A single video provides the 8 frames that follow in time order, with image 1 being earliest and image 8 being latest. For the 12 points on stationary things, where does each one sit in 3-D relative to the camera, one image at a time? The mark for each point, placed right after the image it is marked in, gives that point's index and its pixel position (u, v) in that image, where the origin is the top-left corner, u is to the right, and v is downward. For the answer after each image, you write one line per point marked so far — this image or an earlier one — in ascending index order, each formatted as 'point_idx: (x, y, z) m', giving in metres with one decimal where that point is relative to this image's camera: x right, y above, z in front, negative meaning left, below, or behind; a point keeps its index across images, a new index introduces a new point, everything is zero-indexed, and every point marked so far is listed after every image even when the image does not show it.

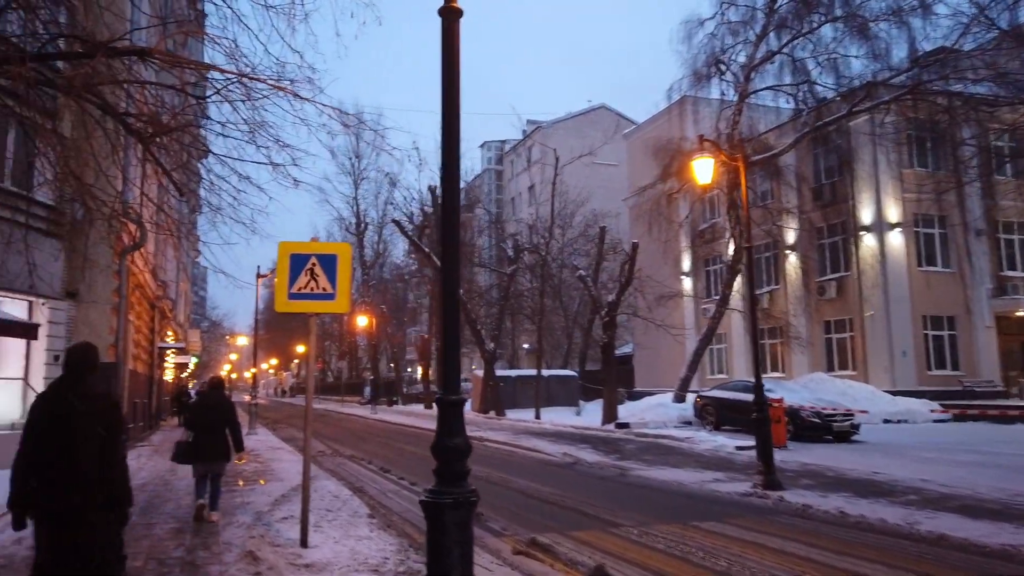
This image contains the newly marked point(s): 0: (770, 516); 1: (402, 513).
0: (+3.1, -2.7, +9.2) m
1: (-1.3, -2.8, +9.5) m
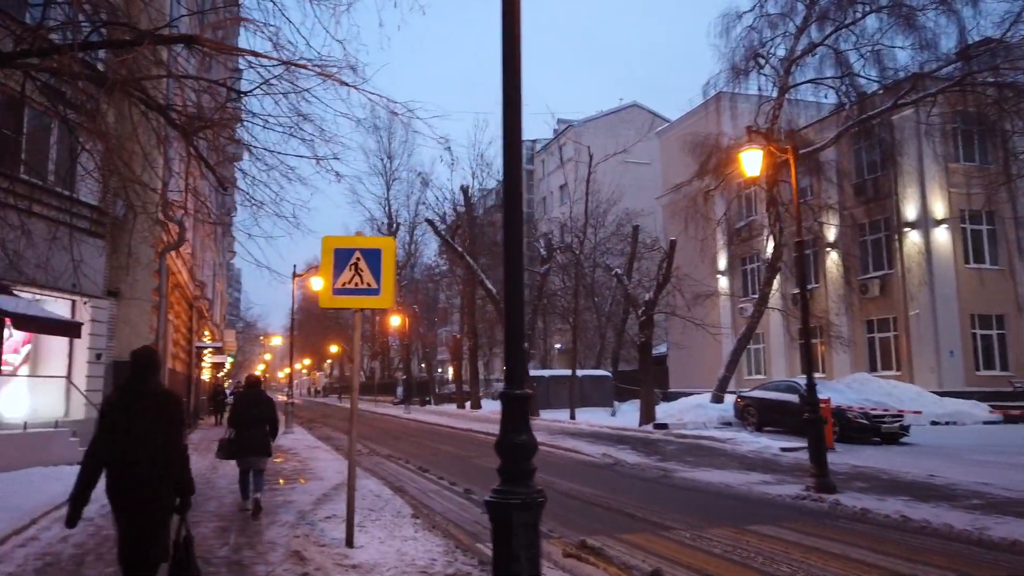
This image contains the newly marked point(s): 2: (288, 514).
0: (+3.6, -2.7, +8.9) m
1: (-0.8, -2.7, +9.3) m
2: (-2.5, -2.6, +8.7) m
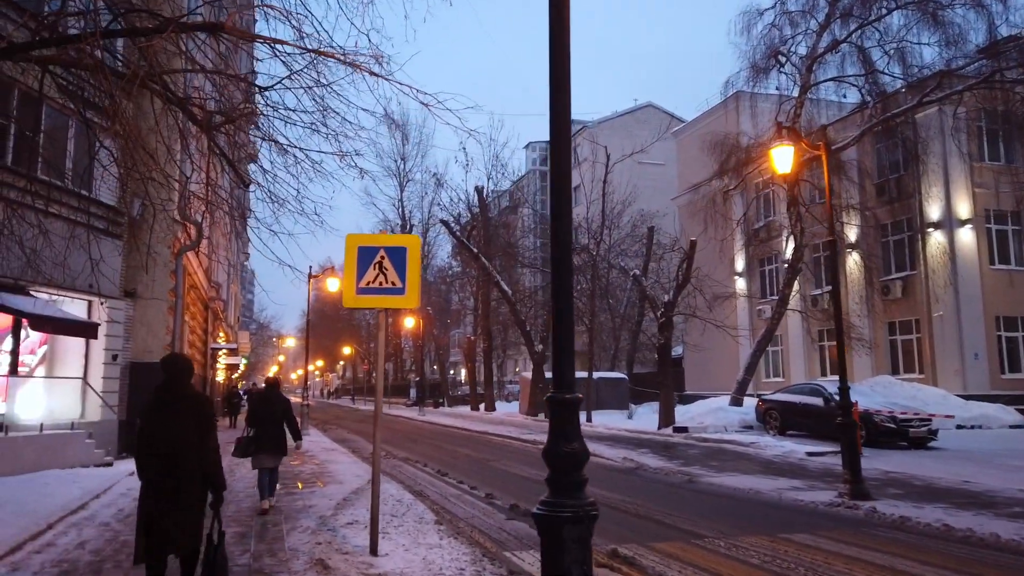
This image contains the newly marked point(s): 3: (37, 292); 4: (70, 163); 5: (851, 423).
0: (+3.9, -2.7, +8.5) m
1: (-0.5, -2.7, +9.1) m
2: (-2.2, -2.6, +8.5) m
3: (-8.6, -0.1, +14.0) m
4: (-6.9, +2.0, +12.2) m
5: (+4.7, -1.9, +10.6) m
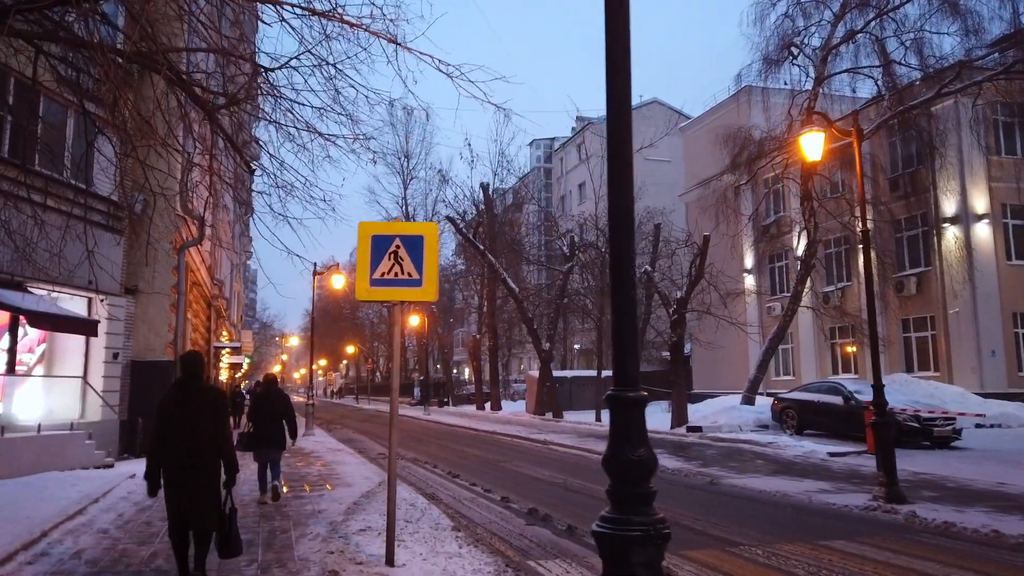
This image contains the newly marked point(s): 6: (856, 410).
0: (+4.1, -2.6, +8.1) m
1: (-0.3, -2.6, +8.6) m
2: (-2.0, -2.5, +8.1) m
3: (-8.4, 0.0, +13.5) m
4: (-6.7, +2.0, +11.7) m
5: (+4.9, -1.8, +10.1) m
6: (+7.8, -2.8, +17.5) m
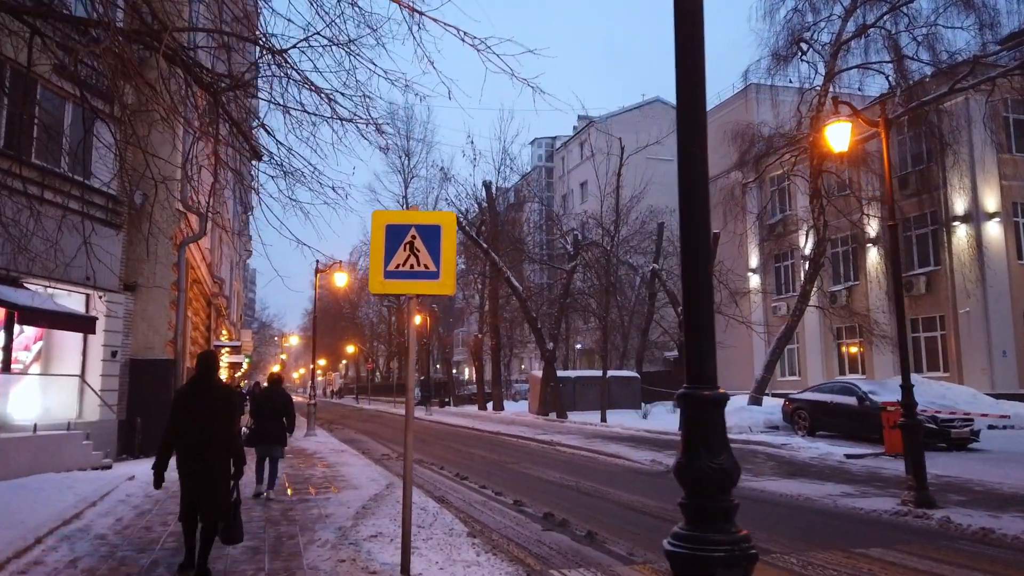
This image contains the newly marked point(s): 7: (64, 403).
0: (+4.3, -2.5, +7.7) m
1: (-0.1, -2.6, +8.2) m
2: (-1.8, -2.4, +7.7) m
3: (-8.2, +0.1, +13.1) m
4: (-6.5, +2.1, +11.3) m
5: (+5.1, -1.7, +9.7) m
6: (+7.9, -2.7, +17.1) m
7: (-8.2, -2.1, +14.2) m
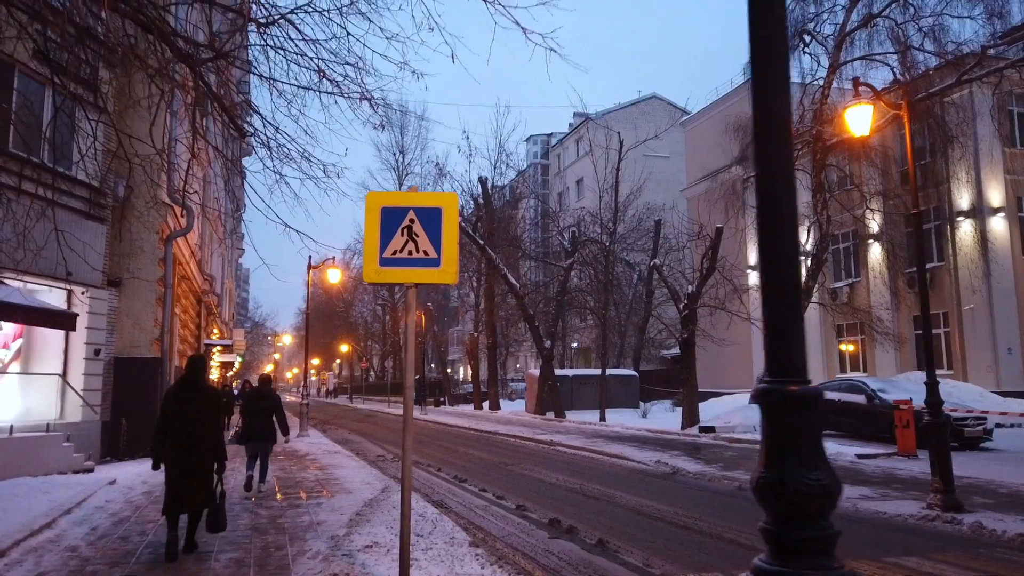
0: (+4.4, -2.4, +7.2) m
1: (0.0, -2.5, +7.7) m
2: (-1.8, -2.3, +7.1) m
3: (-8.2, +0.2, +12.5) m
4: (-6.5, +2.2, +10.7) m
5: (+5.1, -1.6, +9.2) m
6: (+7.9, -2.6, +16.6) m
7: (-8.2, -2.0, +13.6) m
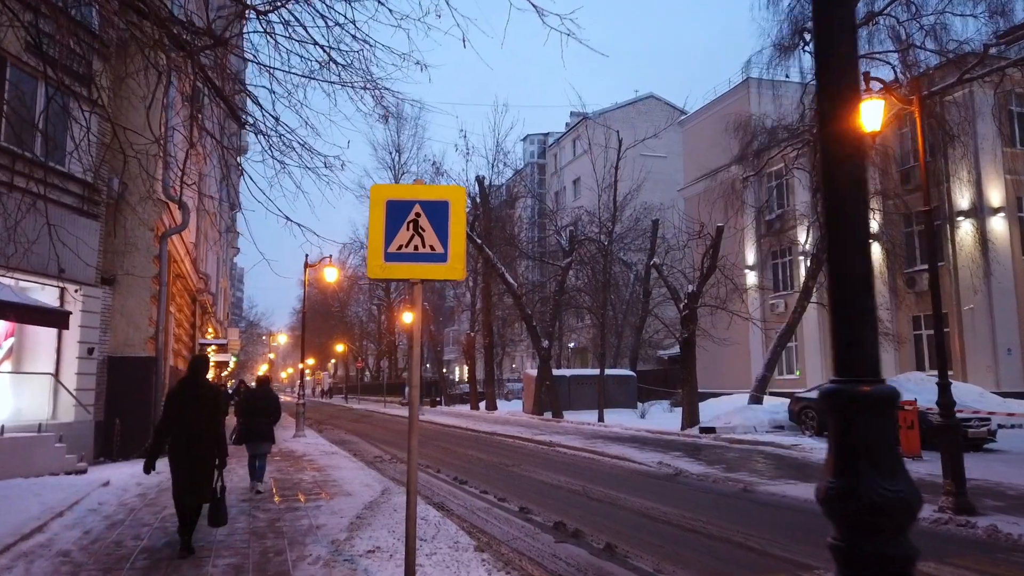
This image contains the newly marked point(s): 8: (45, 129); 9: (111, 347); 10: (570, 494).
0: (+4.4, -2.4, +7.0) m
1: (0.0, -2.5, +7.5) m
2: (-1.7, -2.3, +6.9) m
3: (-8.2, +0.2, +12.3) m
4: (-6.5, +2.2, +10.5) m
5: (+5.1, -1.6, +9.1) m
6: (+7.9, -2.6, +16.5) m
7: (-8.2, -2.0, +13.3) m
8: (-6.2, +2.1, +10.3) m
9: (-8.0, -1.2, +15.4) m
10: (+0.8, -3.0, +11.1) m
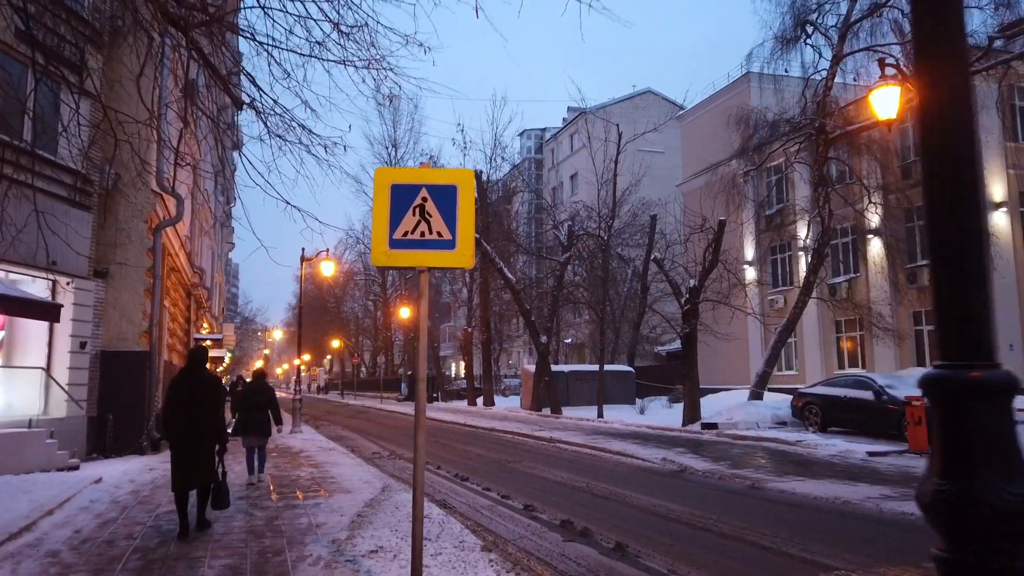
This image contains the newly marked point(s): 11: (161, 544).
0: (+4.5, -2.3, +6.8) m
1: (+0.1, -2.4, +7.2) m
2: (-1.7, -2.2, +6.6) m
3: (-8.1, +0.3, +12.0) m
4: (-6.4, +2.3, +10.2) m
5: (+5.2, -1.5, +8.8) m
6: (+7.9, -2.5, +16.3) m
7: (-8.2, -1.9, +13.0) m
8: (-6.2, +2.2, +10.0) m
9: (-7.9, -1.0, +15.1) m
10: (+0.9, -2.9, +10.9) m
11: (-3.1, -2.3, +6.9) m
